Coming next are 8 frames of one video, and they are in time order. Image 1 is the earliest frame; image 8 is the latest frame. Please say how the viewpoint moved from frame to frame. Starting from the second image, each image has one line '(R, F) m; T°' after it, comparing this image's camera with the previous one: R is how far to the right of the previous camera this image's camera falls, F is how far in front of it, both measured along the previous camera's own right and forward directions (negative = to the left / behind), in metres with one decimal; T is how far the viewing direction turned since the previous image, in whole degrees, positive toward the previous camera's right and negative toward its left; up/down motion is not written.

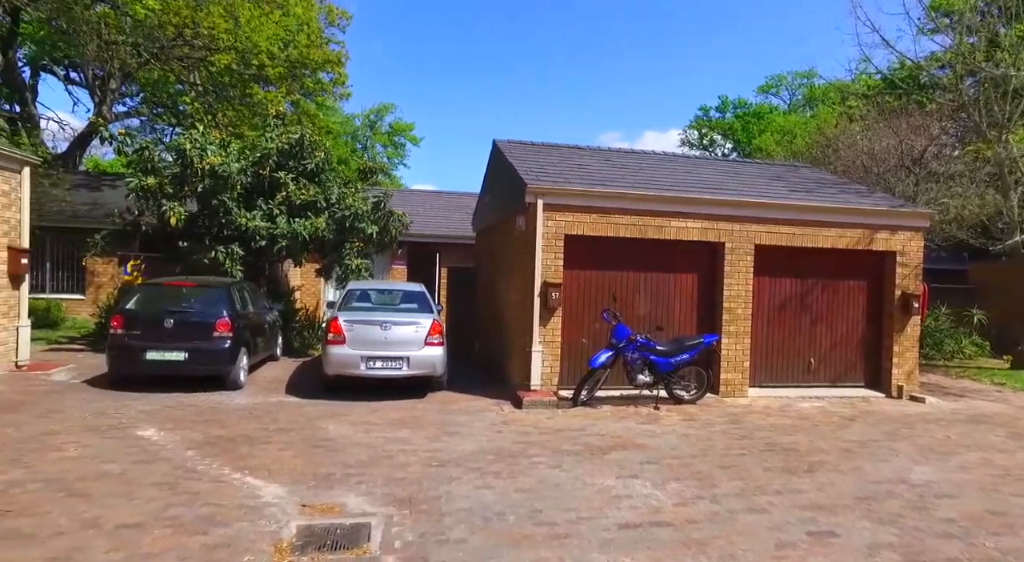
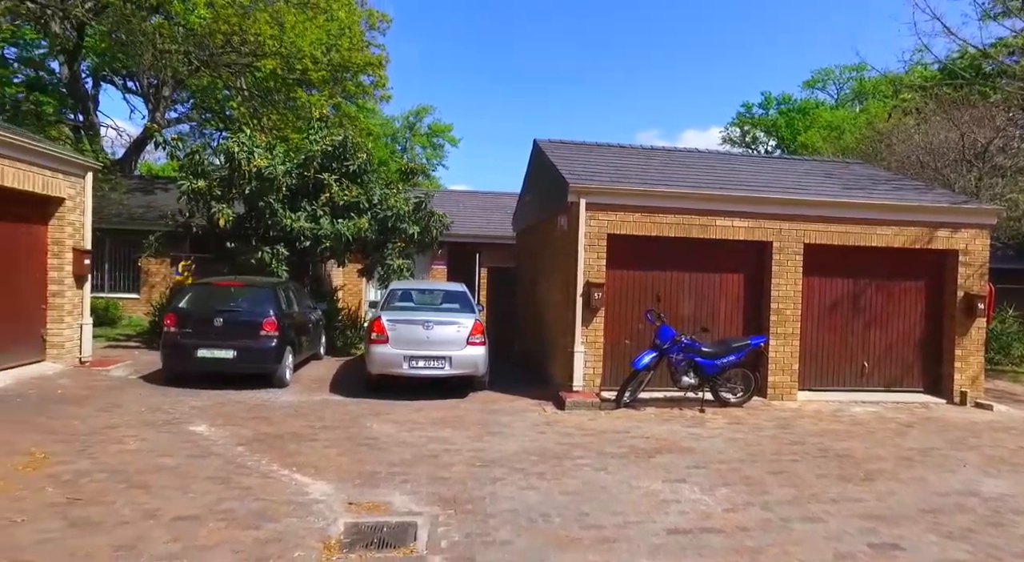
(-0.1, 0.0) m; -3°
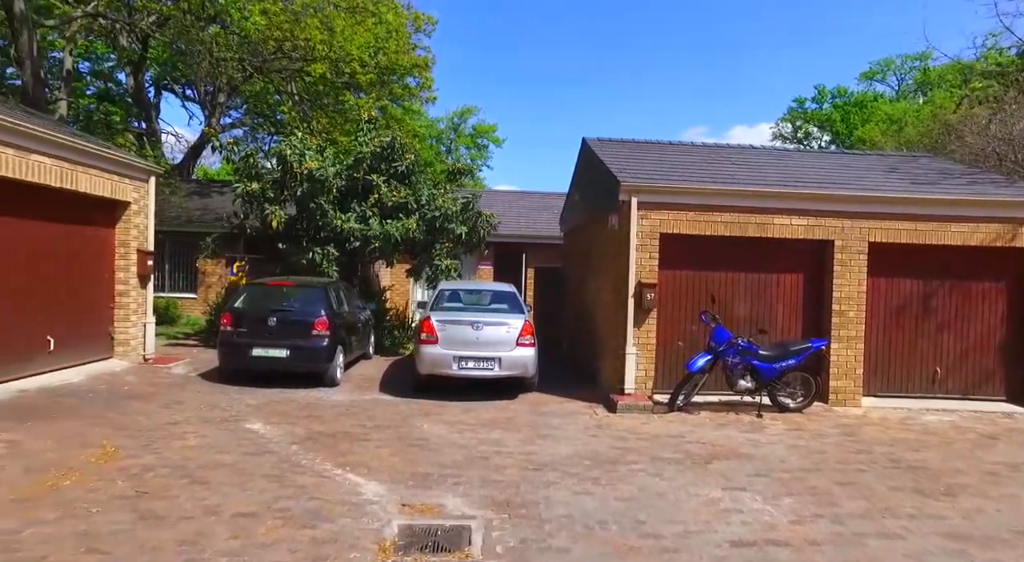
(-0.1, +0.1) m; -4°
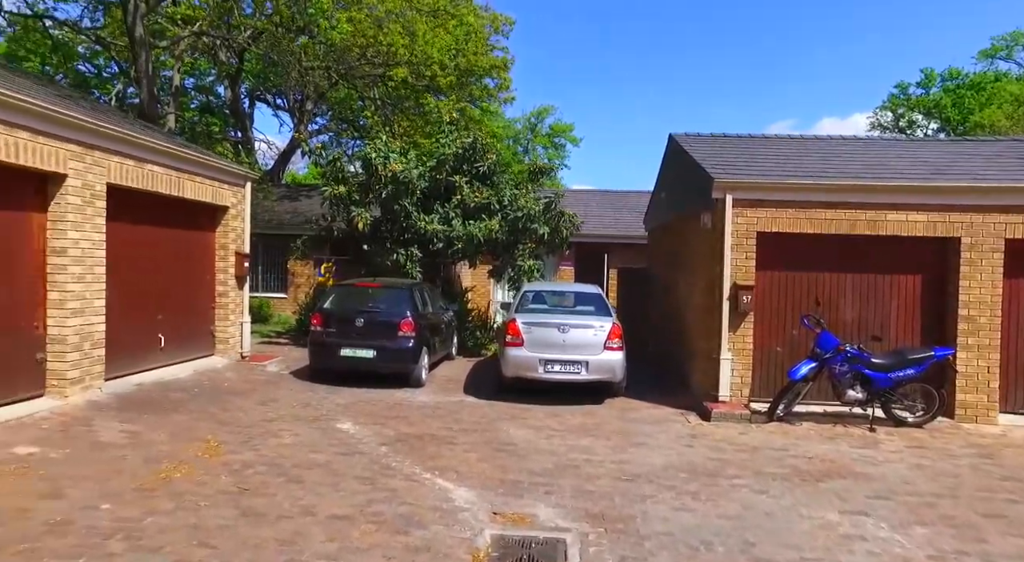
(-0.2, +0.2) m; -7°
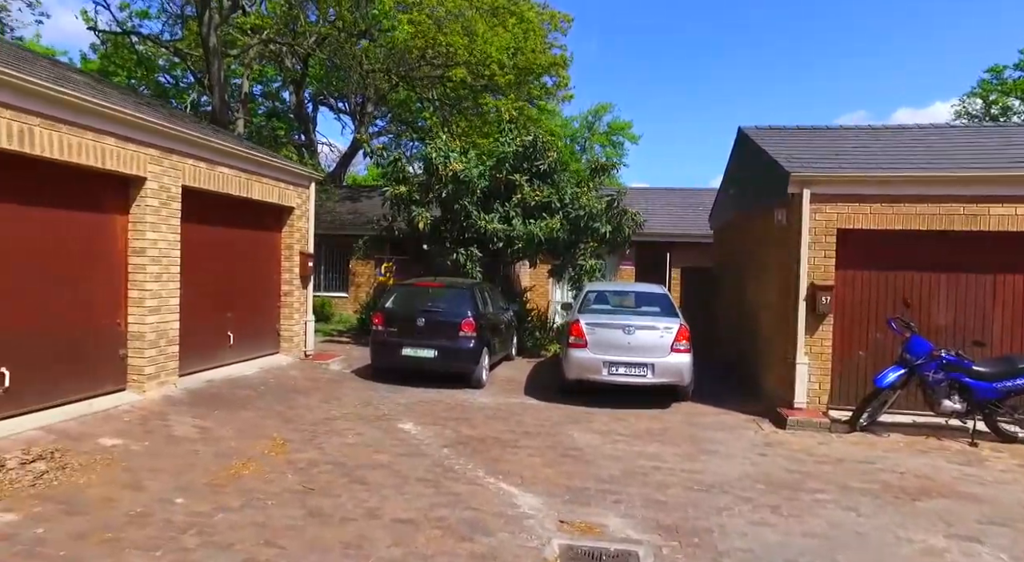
(-0.1, +0.2) m; -5°
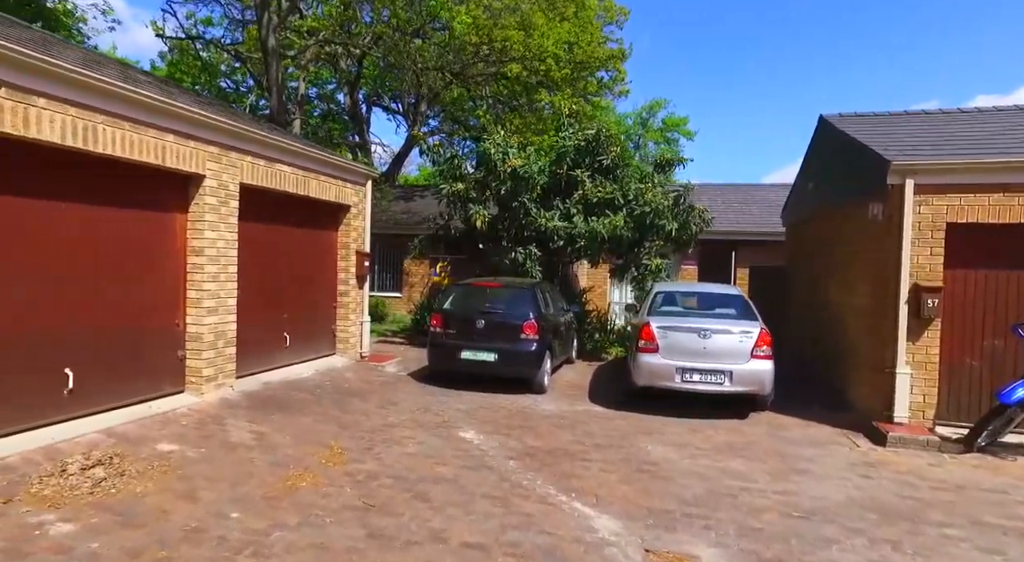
(-0.2, +0.4) m; -5°
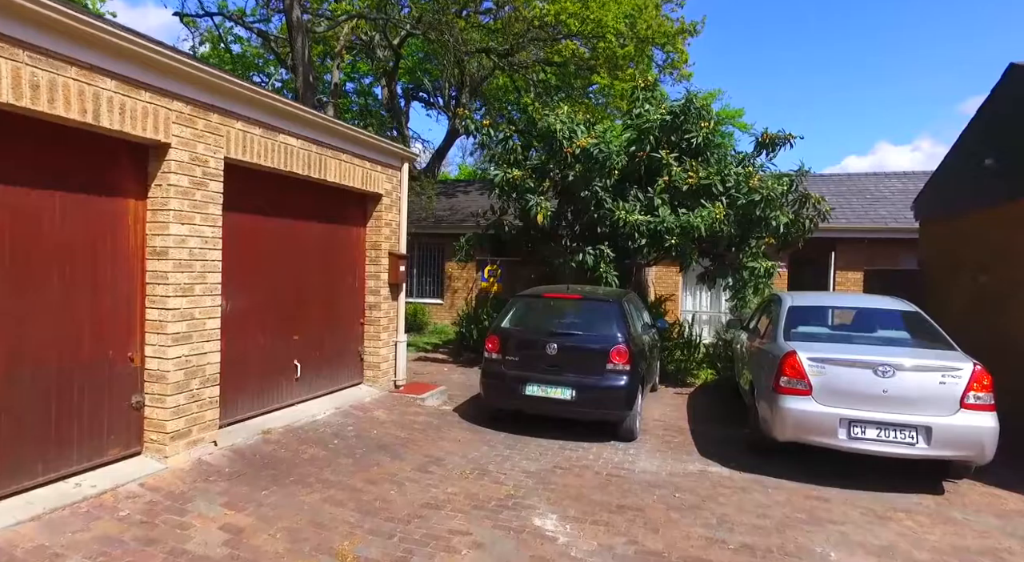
(-0.5, +2.2) m; -4°
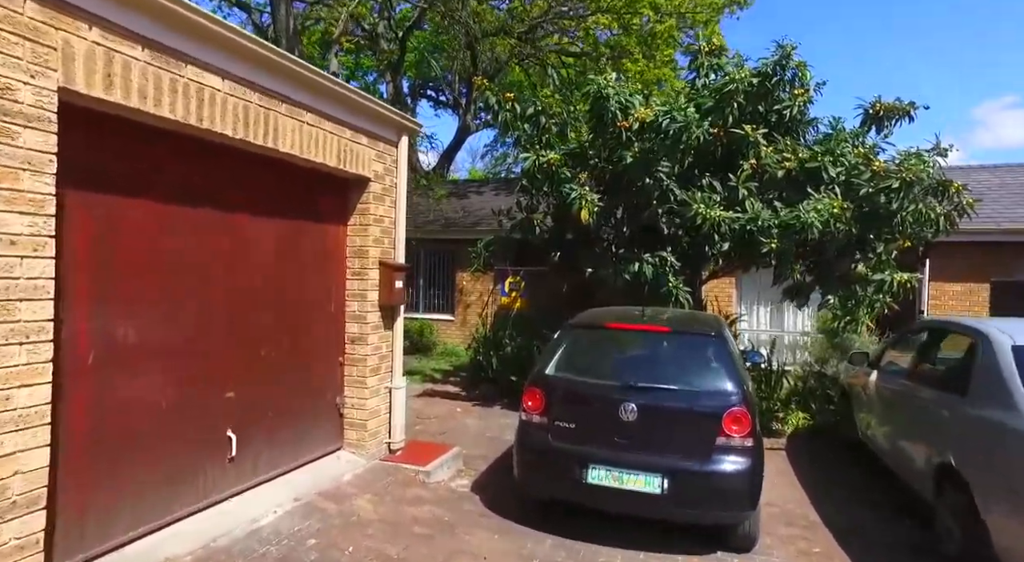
(-0.3, +2.4) m; -1°
